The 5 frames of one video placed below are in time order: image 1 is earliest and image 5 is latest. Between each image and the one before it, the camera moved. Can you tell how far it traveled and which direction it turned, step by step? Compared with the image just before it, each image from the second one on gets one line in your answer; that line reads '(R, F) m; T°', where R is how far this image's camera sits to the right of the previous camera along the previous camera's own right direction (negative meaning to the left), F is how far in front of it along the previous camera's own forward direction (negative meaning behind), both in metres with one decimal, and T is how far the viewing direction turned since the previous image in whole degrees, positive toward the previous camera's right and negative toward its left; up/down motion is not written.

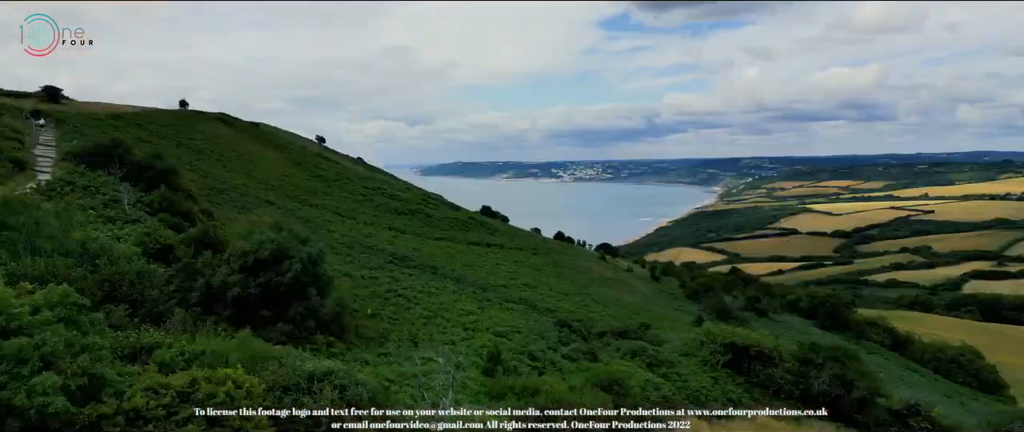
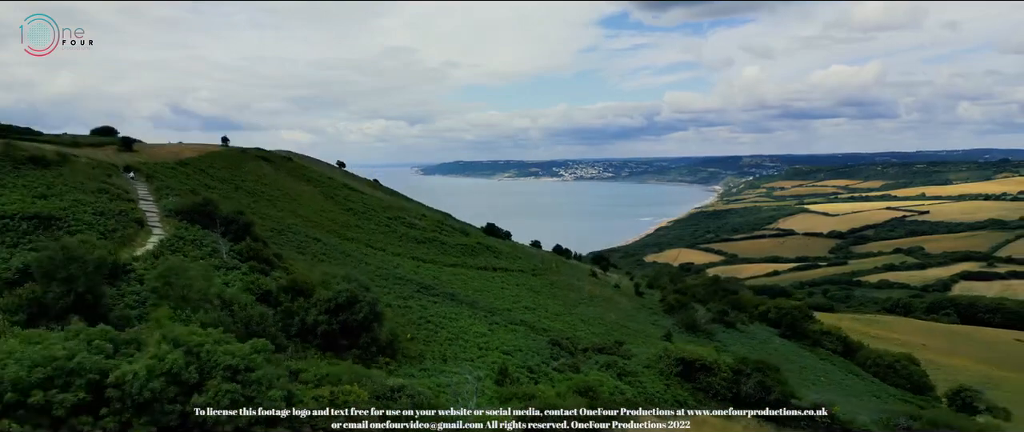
(0.0, -2.9) m; 0°
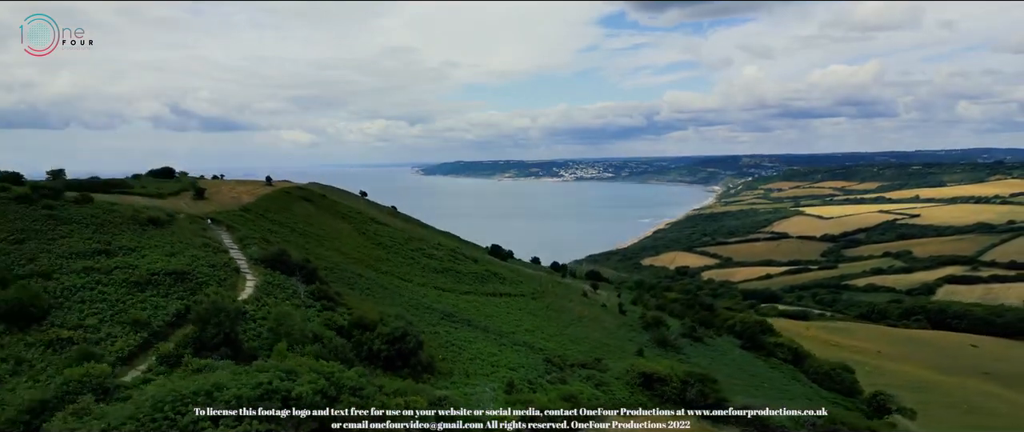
(-0.1, -4.1) m; 0°
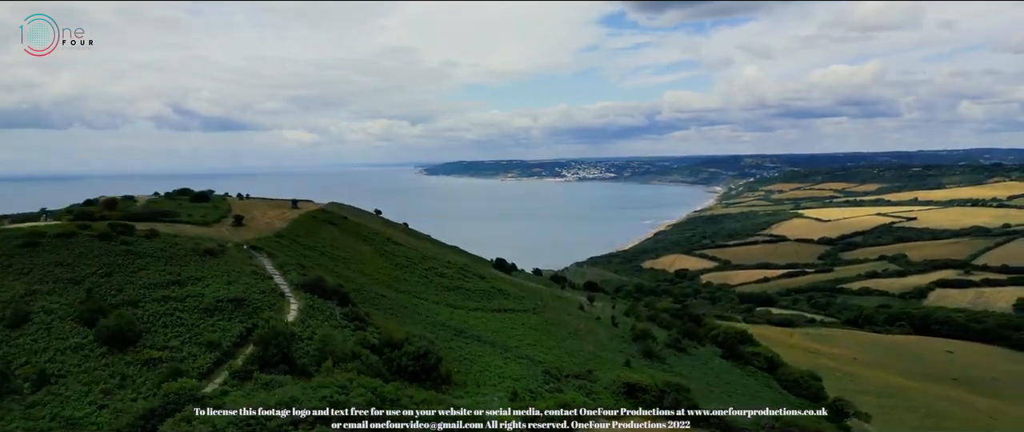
(-0.1, -2.9) m; 0°
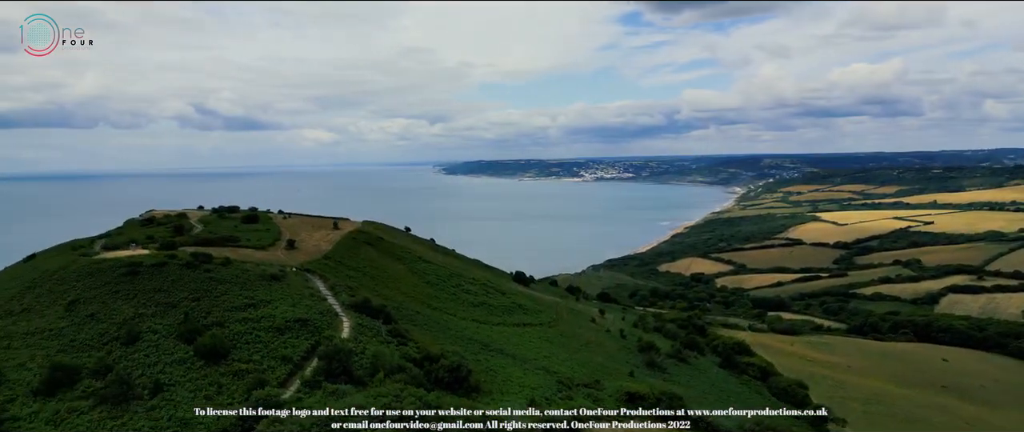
(-0.1, -3.4) m; -2°
